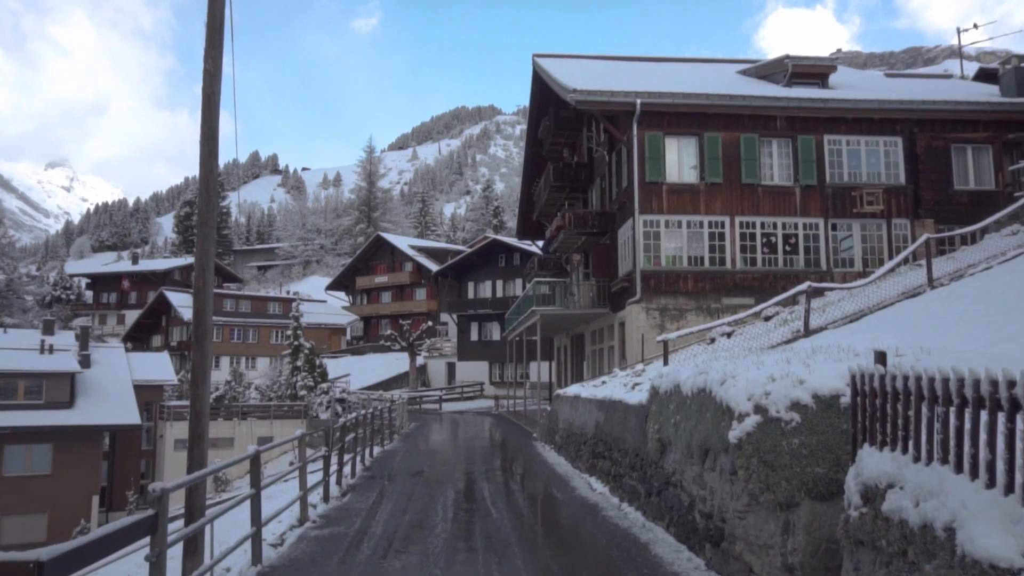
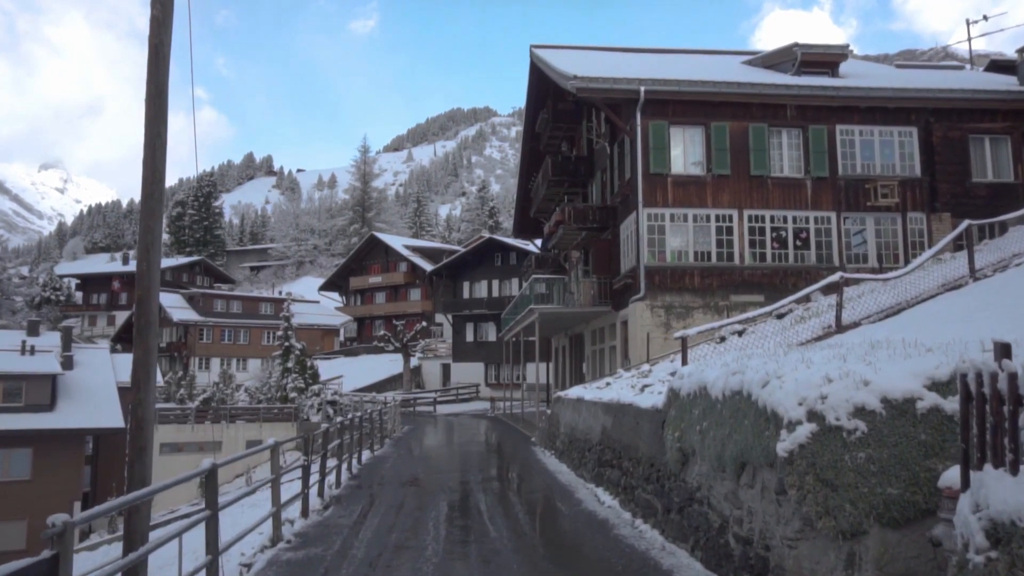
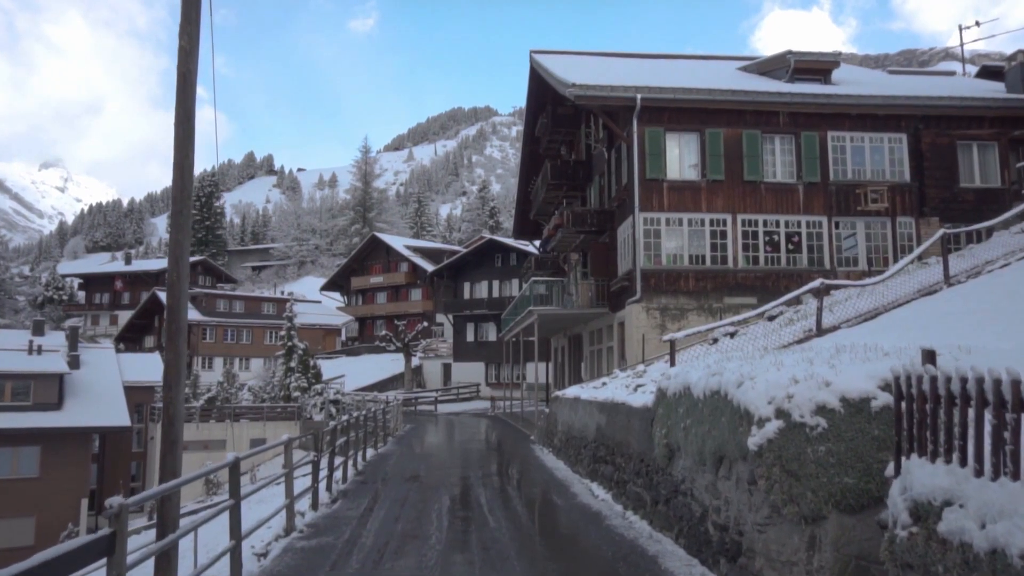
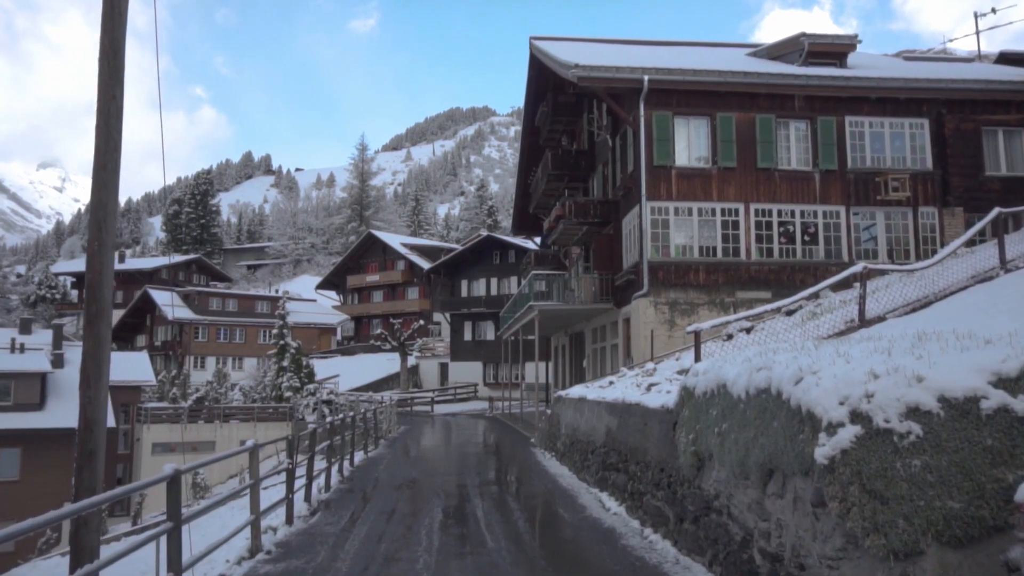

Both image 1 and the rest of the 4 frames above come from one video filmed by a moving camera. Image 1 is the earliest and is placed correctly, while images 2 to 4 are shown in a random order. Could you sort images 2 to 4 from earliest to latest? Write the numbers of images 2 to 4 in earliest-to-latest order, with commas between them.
3, 2, 4
